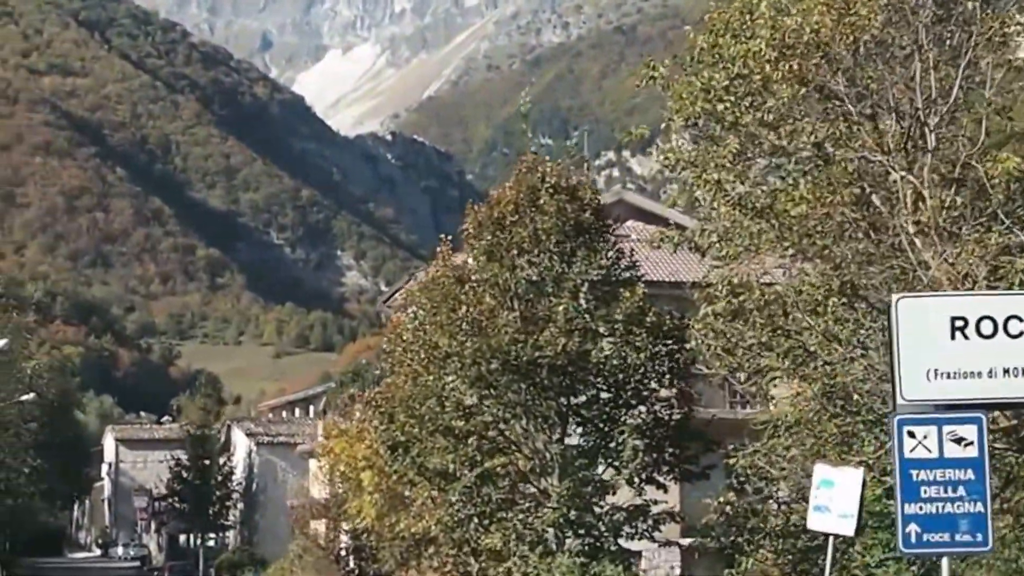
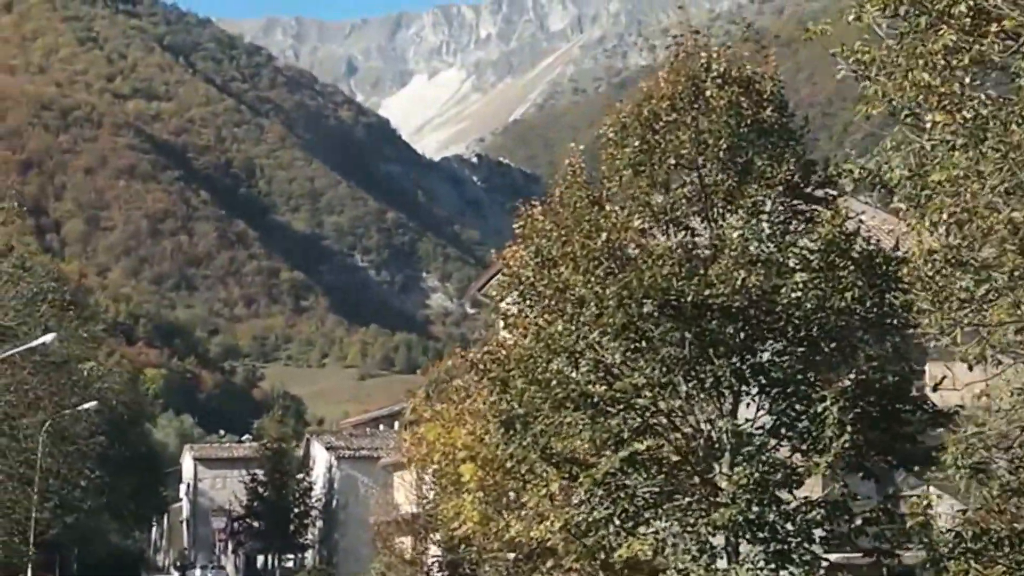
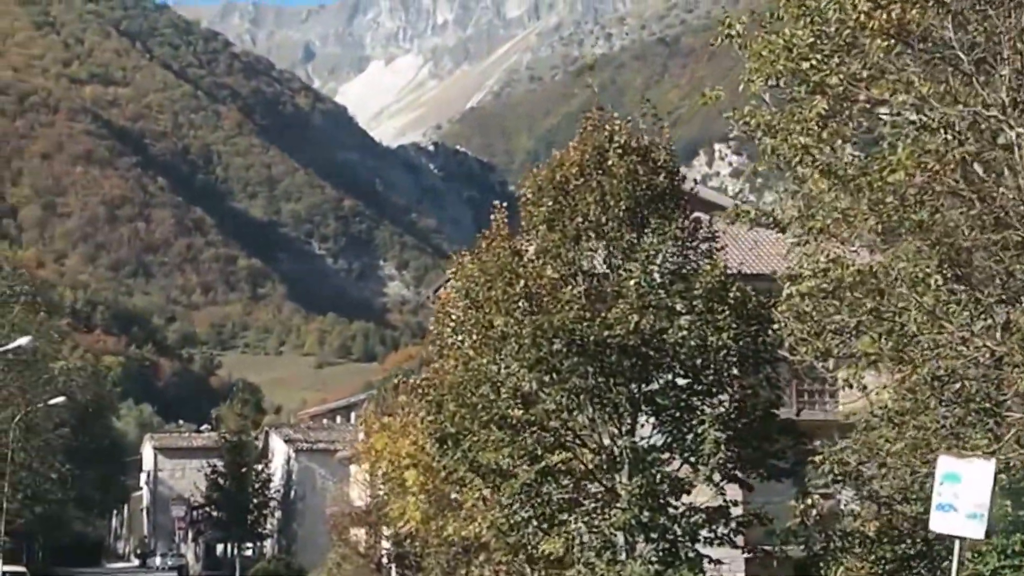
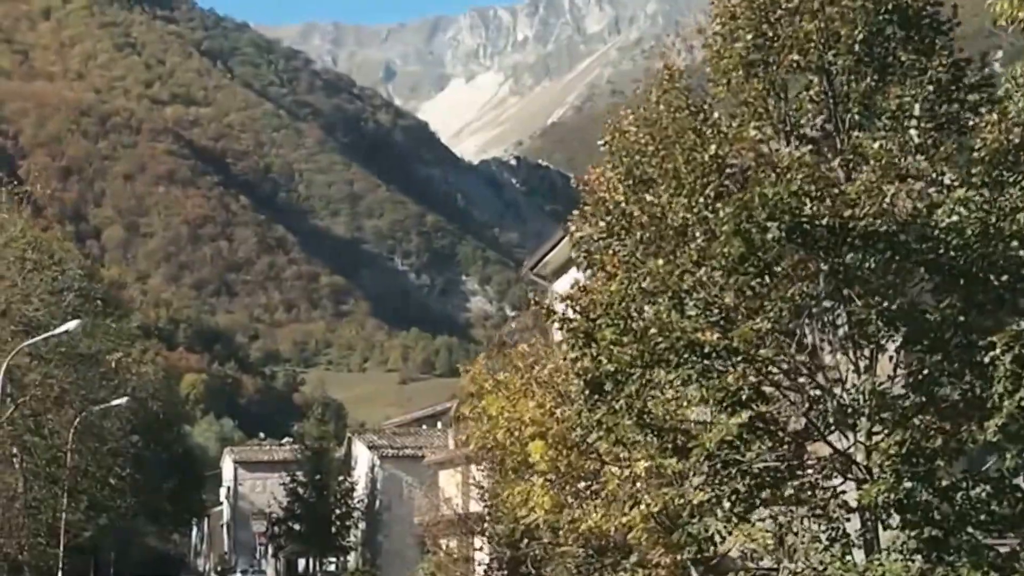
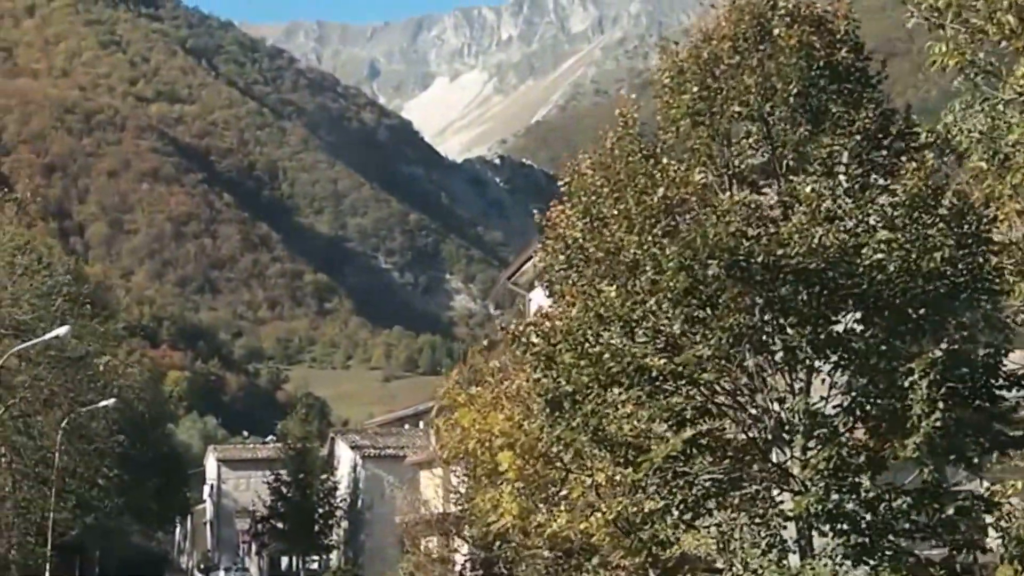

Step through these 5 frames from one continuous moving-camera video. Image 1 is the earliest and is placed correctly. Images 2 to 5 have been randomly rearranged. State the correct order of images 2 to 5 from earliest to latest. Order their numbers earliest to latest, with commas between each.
3, 2, 5, 4
